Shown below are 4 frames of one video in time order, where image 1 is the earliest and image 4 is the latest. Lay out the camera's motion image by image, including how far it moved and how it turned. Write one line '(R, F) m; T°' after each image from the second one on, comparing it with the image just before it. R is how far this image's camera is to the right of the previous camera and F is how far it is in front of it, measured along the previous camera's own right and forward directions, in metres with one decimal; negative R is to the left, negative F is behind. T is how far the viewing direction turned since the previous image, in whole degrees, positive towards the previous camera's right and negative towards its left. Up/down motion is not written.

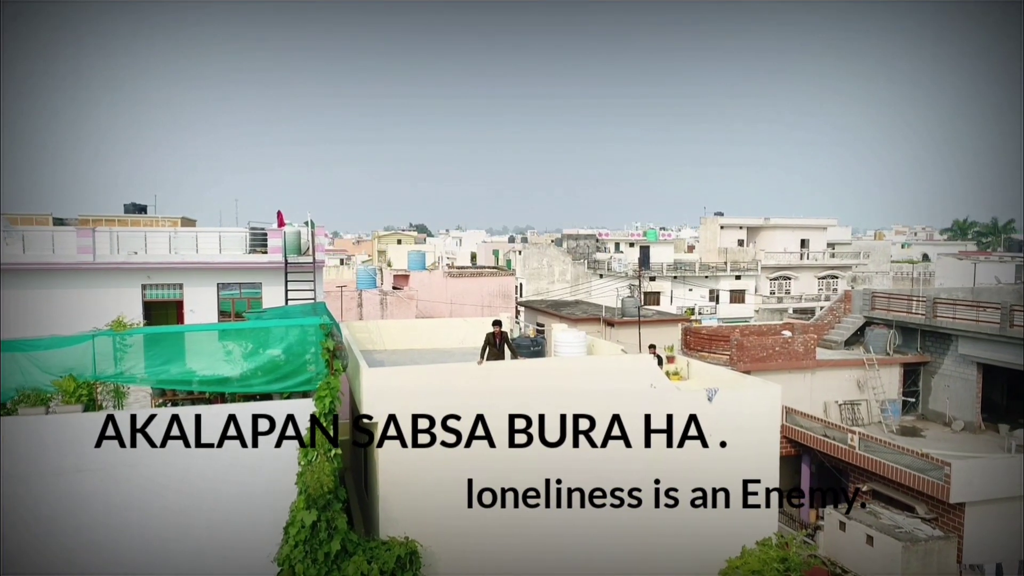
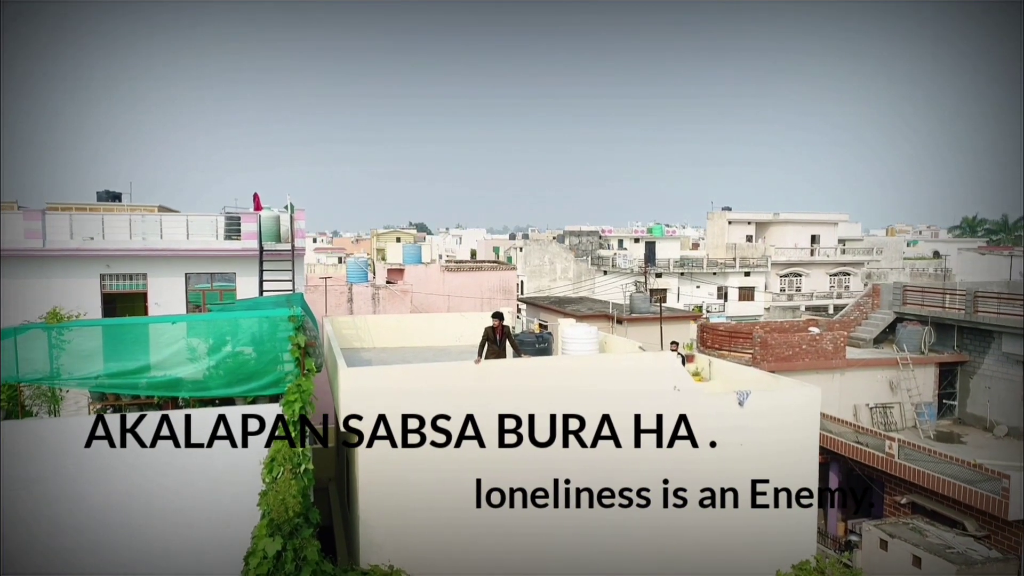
(0.0, +1.5) m; 0°
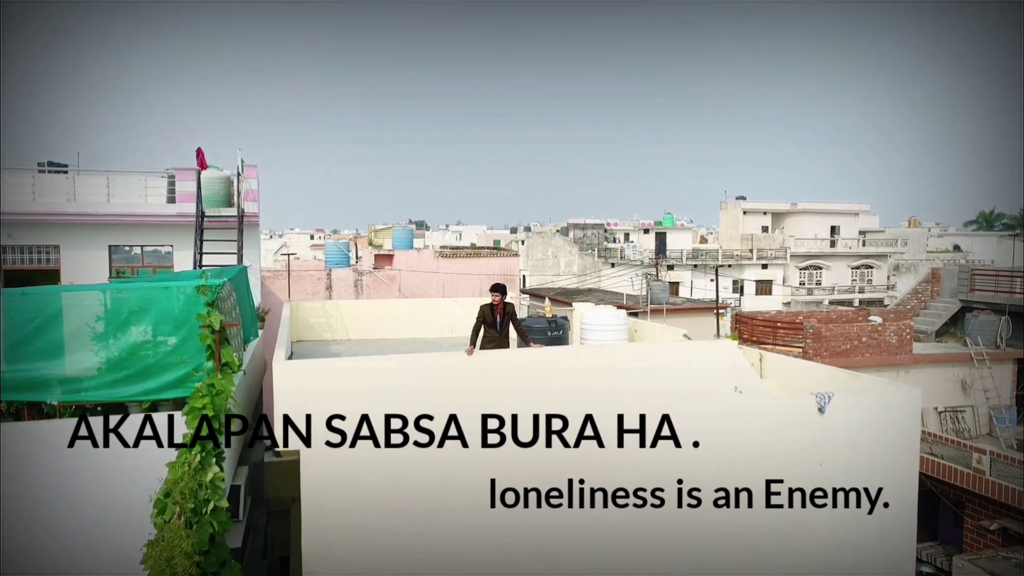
(0.0, +2.6) m; 0°
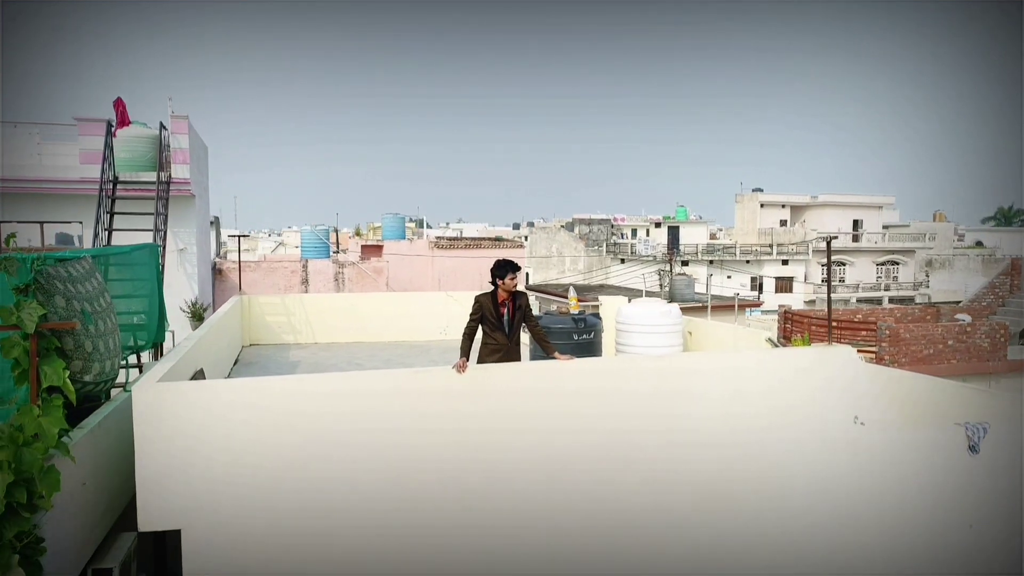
(-0.1, +2.4) m; 0°
